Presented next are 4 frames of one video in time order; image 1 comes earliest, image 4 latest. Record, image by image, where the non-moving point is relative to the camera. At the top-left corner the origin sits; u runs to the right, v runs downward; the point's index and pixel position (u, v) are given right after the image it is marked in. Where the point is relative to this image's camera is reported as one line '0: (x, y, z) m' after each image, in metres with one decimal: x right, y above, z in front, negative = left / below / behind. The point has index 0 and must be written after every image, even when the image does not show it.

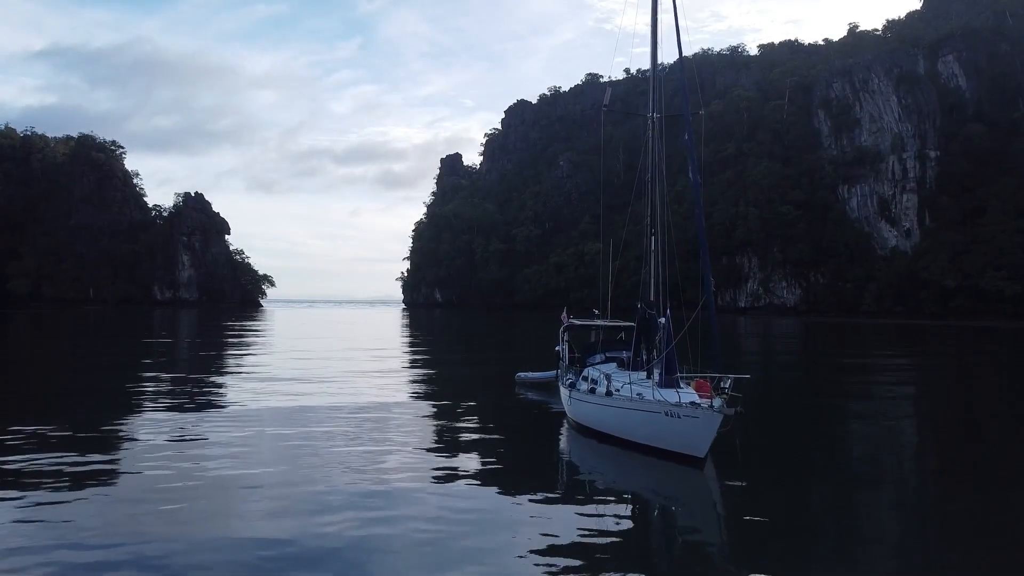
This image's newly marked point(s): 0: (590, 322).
0: (+1.4, -0.5, +11.1) m
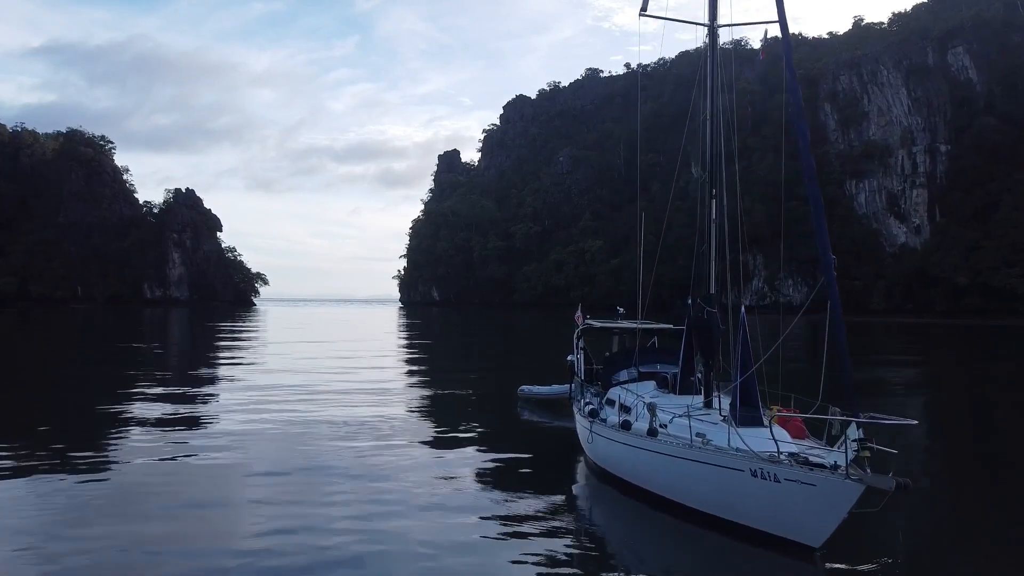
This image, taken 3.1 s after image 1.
0: (+1.4, -0.5, +9.2) m
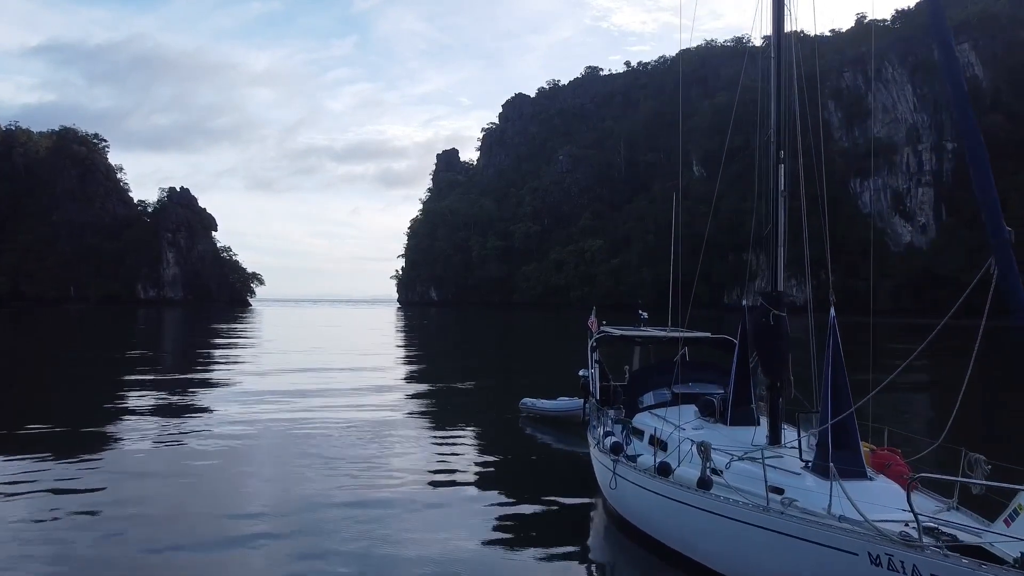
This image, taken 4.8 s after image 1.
0: (+1.4, -0.5, +8.2) m
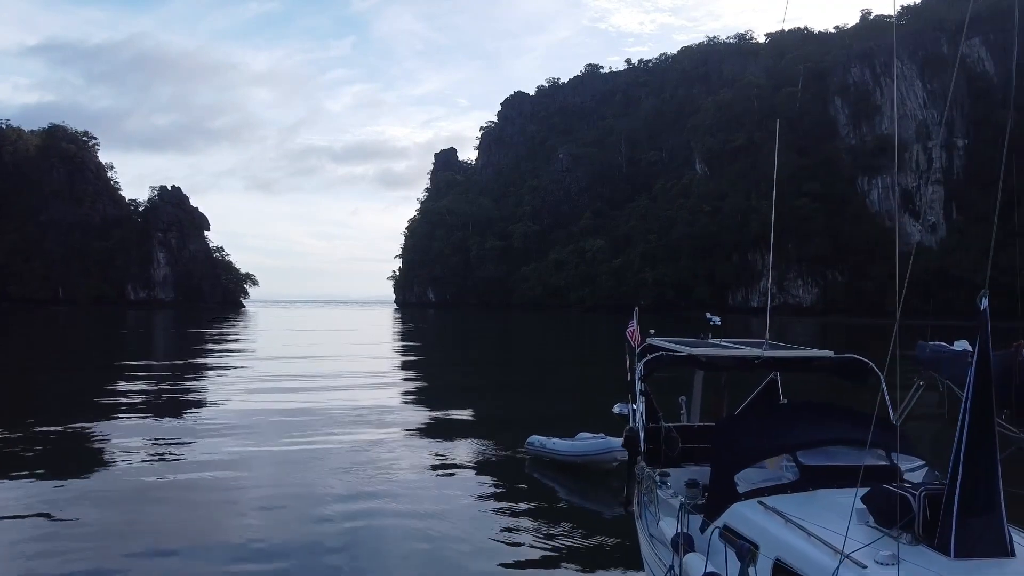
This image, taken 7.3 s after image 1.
0: (+1.5, -0.5, +6.4) m
